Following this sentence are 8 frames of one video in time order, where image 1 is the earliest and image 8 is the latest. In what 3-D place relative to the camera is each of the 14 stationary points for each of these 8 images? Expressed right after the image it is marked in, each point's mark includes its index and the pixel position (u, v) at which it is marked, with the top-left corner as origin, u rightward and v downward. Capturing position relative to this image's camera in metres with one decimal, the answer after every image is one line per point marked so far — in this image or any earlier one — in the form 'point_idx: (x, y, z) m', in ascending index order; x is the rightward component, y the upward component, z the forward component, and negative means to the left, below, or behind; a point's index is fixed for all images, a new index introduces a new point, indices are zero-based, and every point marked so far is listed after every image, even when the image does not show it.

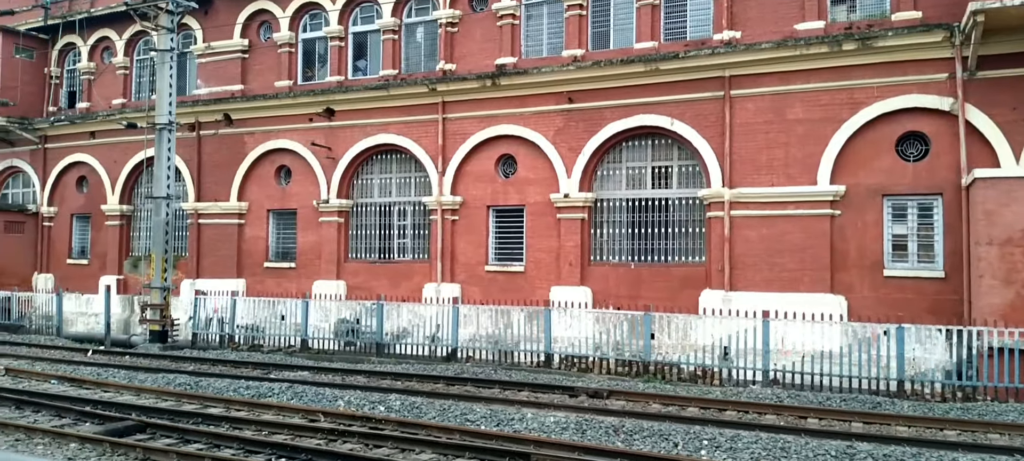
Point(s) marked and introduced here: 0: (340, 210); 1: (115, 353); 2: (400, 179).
0: (-4.6, +0.5, +19.1) m
1: (-9.1, -2.9, +17.3) m
2: (-3.0, +1.3, +18.8) m
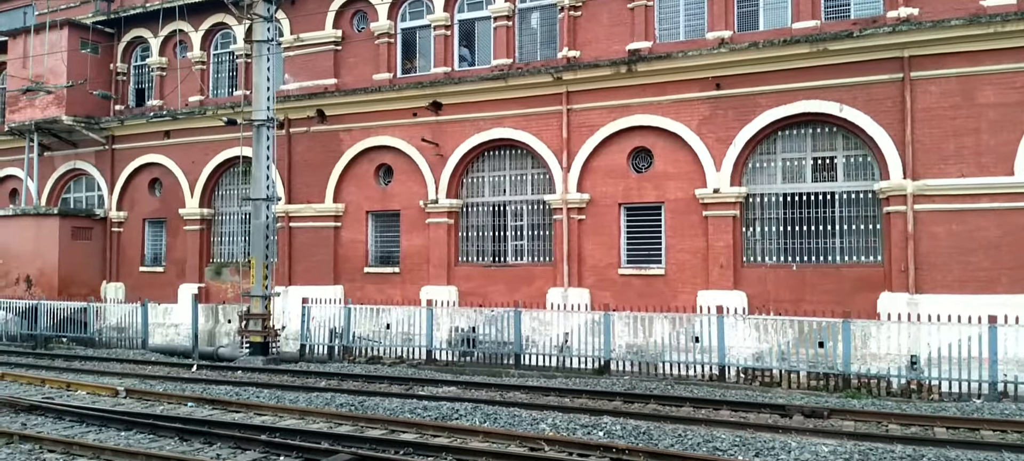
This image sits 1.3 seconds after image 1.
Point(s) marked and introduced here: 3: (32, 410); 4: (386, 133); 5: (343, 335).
0: (-1.6, +0.5, +17.7) m
1: (-6.1, -3.0, +15.8) m
2: (0.0, +1.3, +17.4) m
3: (-7.2, -2.7, +11.1) m
4: (-3.2, +2.4, +18.5) m
5: (-3.8, -2.4, +16.7) m
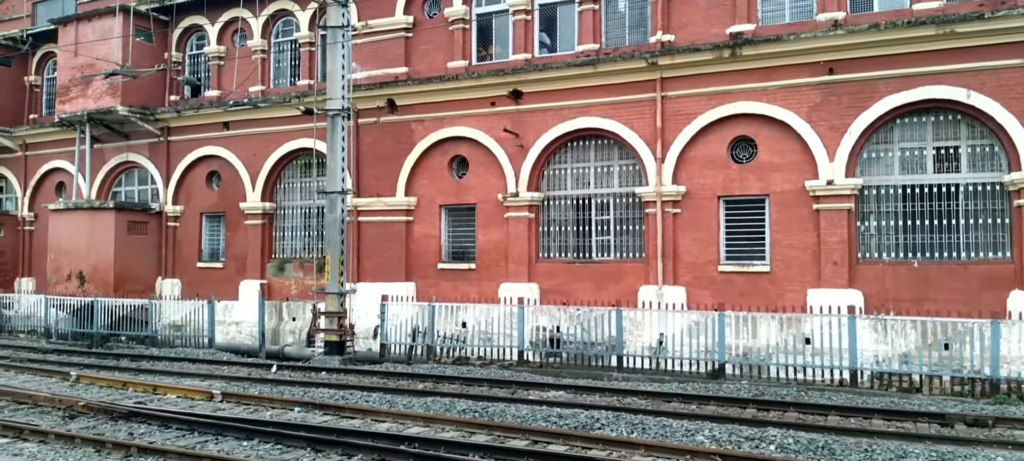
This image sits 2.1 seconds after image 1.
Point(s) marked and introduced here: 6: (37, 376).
0: (+0.4, +0.6, +16.9) m
1: (-4.1, -2.8, +15.1) m
2: (+1.9, +1.4, +16.6) m
3: (-5.3, -2.6, +10.3) m
4: (-1.3, +2.6, +17.7) m
5: (-1.8, -2.2, +16.0) m
6: (-9.1, -2.8, +14.0) m
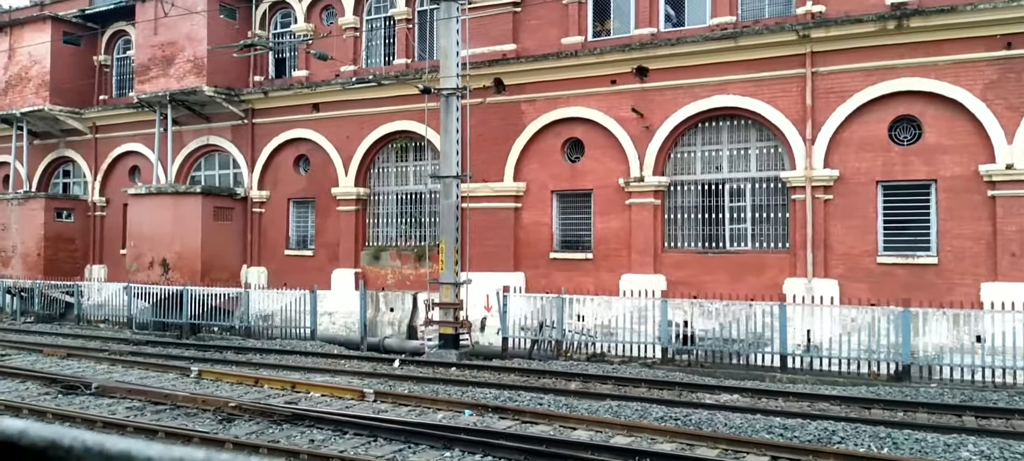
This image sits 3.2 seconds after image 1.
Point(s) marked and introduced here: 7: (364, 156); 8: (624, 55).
0: (+3.1, +0.9, +15.8) m
1: (-1.5, -2.6, +14.1) m
2: (+4.6, +1.7, +15.4) m
3: (-2.8, -2.4, +9.3) m
4: (+1.5, +2.9, +16.5) m
5: (+0.9, -2.0, +14.9) m
6: (-6.5, -2.5, +13.1) m
7: (-3.9, +1.9, +19.0) m
8: (+2.4, +3.8, +15.8) m
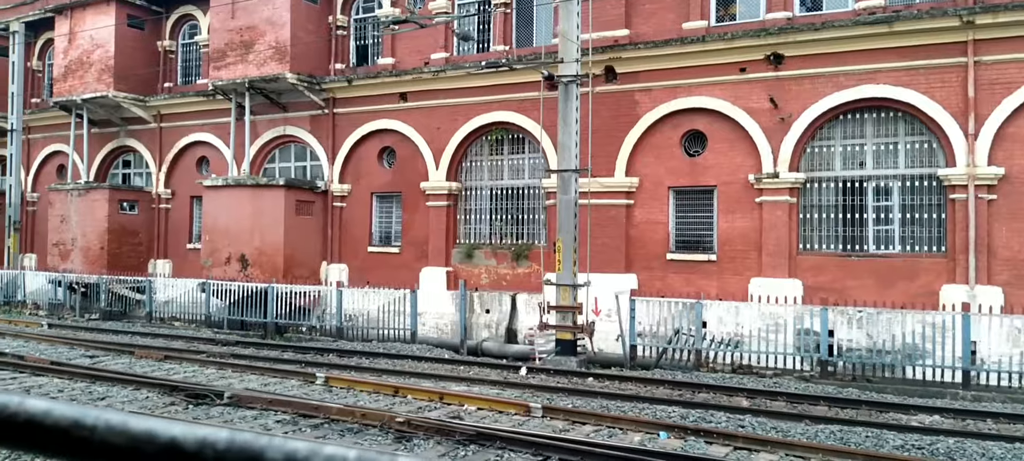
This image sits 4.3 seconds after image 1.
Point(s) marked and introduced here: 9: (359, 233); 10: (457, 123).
0: (+5.6, +0.9, +14.6) m
1: (+0.9, -2.5, +13.0) m
2: (+7.1, +1.6, +14.2) m
3: (-0.4, -2.4, +8.3) m
4: (+4.0, +2.9, +15.4) m
5: (+3.3, -2.0, +13.8) m
6: (-4.1, -2.4, +12.0) m
7: (-1.4, +2.0, +17.9) m
8: (+4.9, +3.8, +14.7) m
9: (-4.0, -0.1, +19.3) m
10: (-1.3, +2.6, +18.0) m
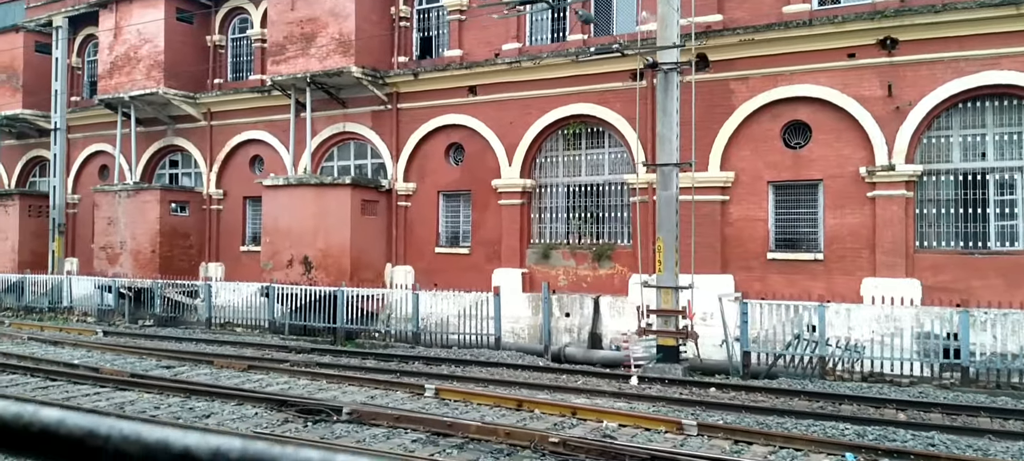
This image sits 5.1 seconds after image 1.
0: (+7.4, +0.9, +13.7) m
1: (+2.7, -2.5, +12.1) m
2: (+8.9, +1.7, +13.3) m
3: (+1.4, -2.4, +7.4) m
4: (+5.7, +2.9, +14.5) m
5: (+5.1, -1.9, +12.9) m
6: (-2.3, -2.4, +11.2) m
7: (+0.4, +2.0, +17.1) m
8: (+6.7, +3.8, +13.8) m
9: (-2.2, -0.1, +18.5) m
10: (+0.5, +2.7, +17.1) m
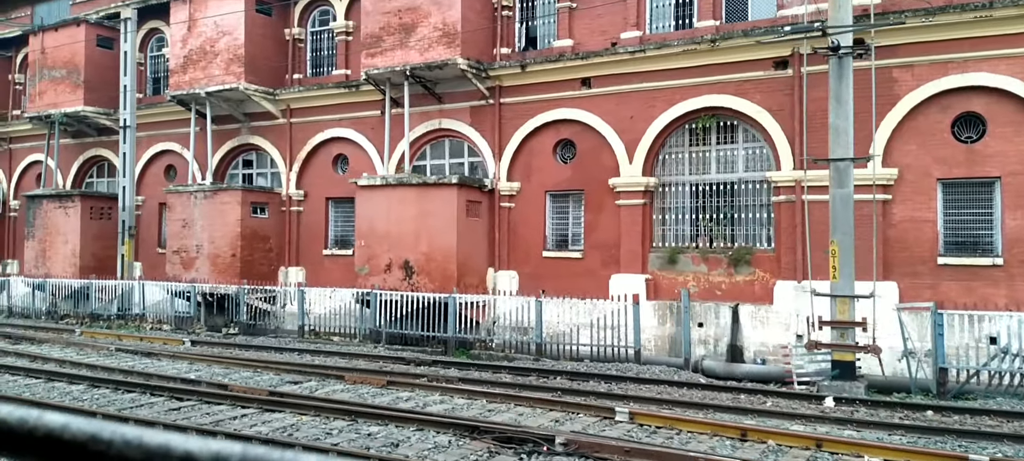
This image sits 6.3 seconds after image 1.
0: (+10.0, +0.9, +12.4) m
1: (+5.4, -2.5, +10.8) m
2: (+11.5, +1.7, +12.0) m
3: (+4.0, -2.4, +6.1) m
4: (+8.4, +2.9, +13.2) m
5: (+7.7, -1.9, +11.6) m
6: (+0.3, -2.4, +9.9) m
7: (+3.1, +2.0, +15.8) m
8: (+9.3, +3.8, +12.4) m
9: (+0.5, -0.1, +17.2) m
10: (+3.1, +2.6, +15.8) m
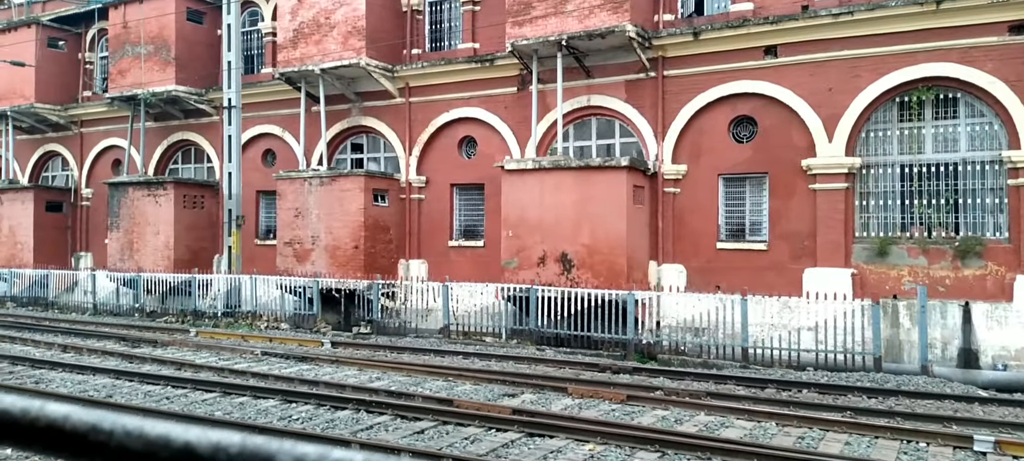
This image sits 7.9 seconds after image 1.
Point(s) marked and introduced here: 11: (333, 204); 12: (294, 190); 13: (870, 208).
0: (+13.5, +1.1, +10.5) m
1: (+8.8, -2.4, +9.0) m
2: (+15.0, +1.9, +10.0) m
3: (+7.4, -2.2, +4.3) m
4: (+11.9, +3.1, +11.3) m
5: (+11.2, -1.8, +9.7) m
6: (+3.8, -2.3, +8.2) m
7: (+6.6, +2.2, +13.9) m
8: (+12.8, +4.0, +10.5) m
9: (+4.0, +0.1, +15.4) m
10: (+6.6, +2.8, +14.0) m
11: (-4.4, +0.6, +17.9) m
12: (-5.6, +1.1, +18.5) m
13: (+6.9, +0.5, +14.2) m
